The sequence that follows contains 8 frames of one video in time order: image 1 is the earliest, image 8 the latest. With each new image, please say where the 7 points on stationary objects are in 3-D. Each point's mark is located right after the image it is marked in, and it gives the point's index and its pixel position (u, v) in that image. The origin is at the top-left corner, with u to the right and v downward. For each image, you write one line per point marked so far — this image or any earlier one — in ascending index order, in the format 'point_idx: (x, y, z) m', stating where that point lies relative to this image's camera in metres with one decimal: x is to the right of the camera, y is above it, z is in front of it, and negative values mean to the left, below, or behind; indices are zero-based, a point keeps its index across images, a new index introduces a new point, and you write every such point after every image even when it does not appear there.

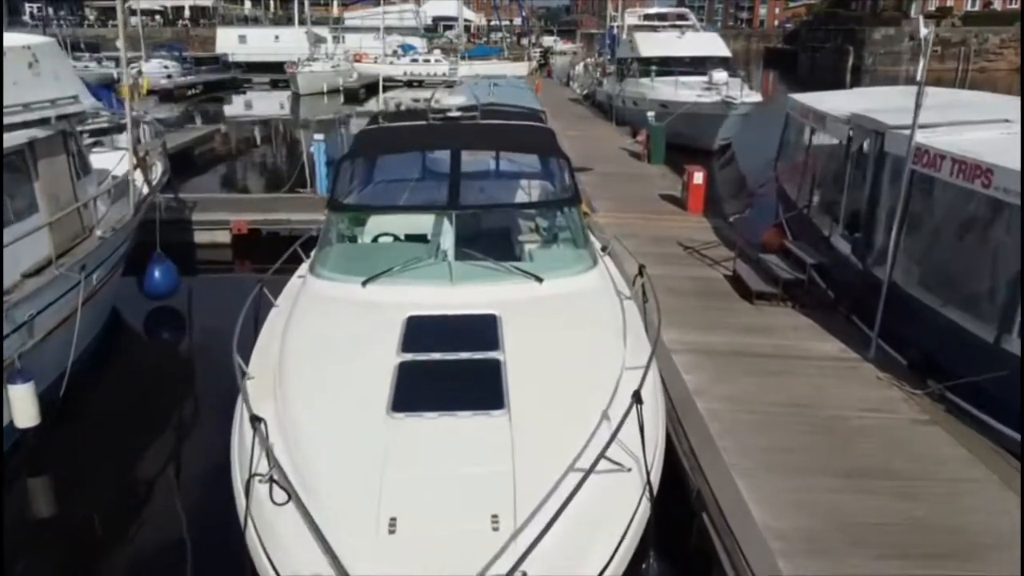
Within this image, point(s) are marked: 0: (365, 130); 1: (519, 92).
0: (-1.3, +1.4, +7.2) m
1: (+0.2, +4.4, +18.3) m
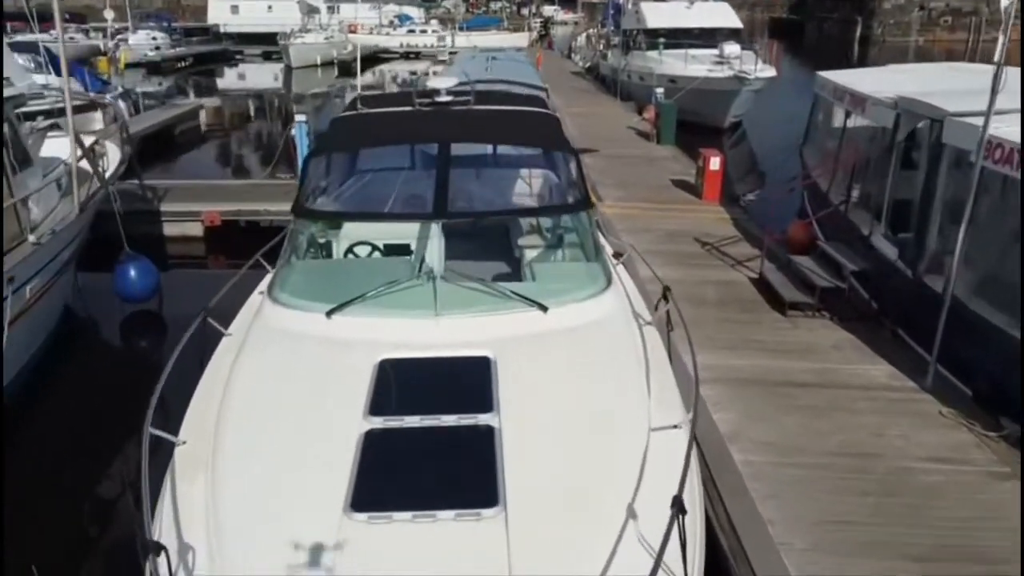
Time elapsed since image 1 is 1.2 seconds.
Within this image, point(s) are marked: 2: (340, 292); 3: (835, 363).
0: (-1.3, +1.3, +6.3) m
1: (+0.1, +4.7, +17.2) m
2: (-0.9, 0.0, +4.4) m
3: (+2.3, -0.5, +5.8) m
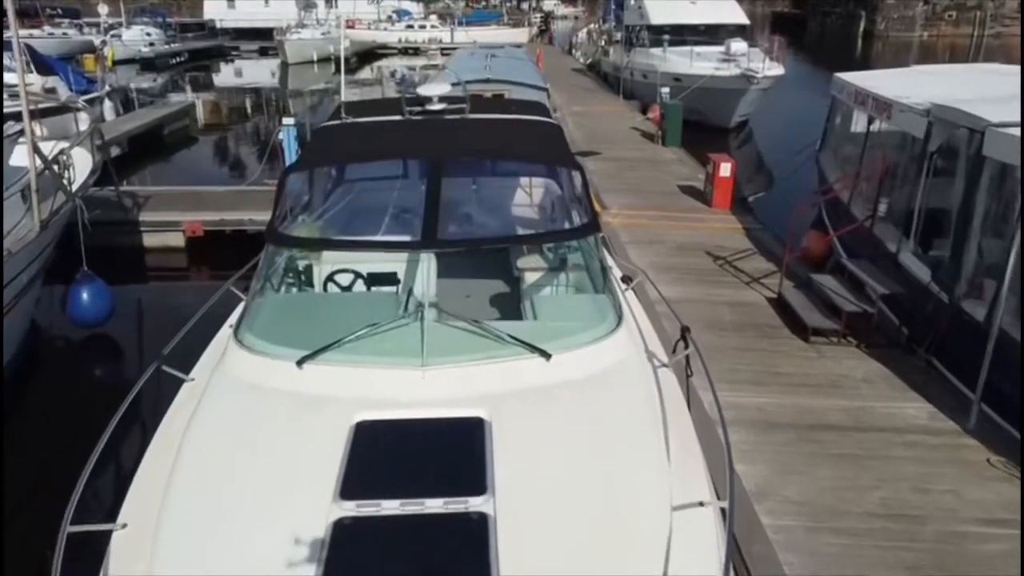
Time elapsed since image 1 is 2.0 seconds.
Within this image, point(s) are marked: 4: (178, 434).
0: (-1.3, +1.1, +5.7) m
1: (+0.1, +4.6, +16.7) m
2: (-0.9, -0.2, +3.9) m
3: (+2.3, -0.7, +5.2) m
4: (-1.5, -0.7, +3.7) m
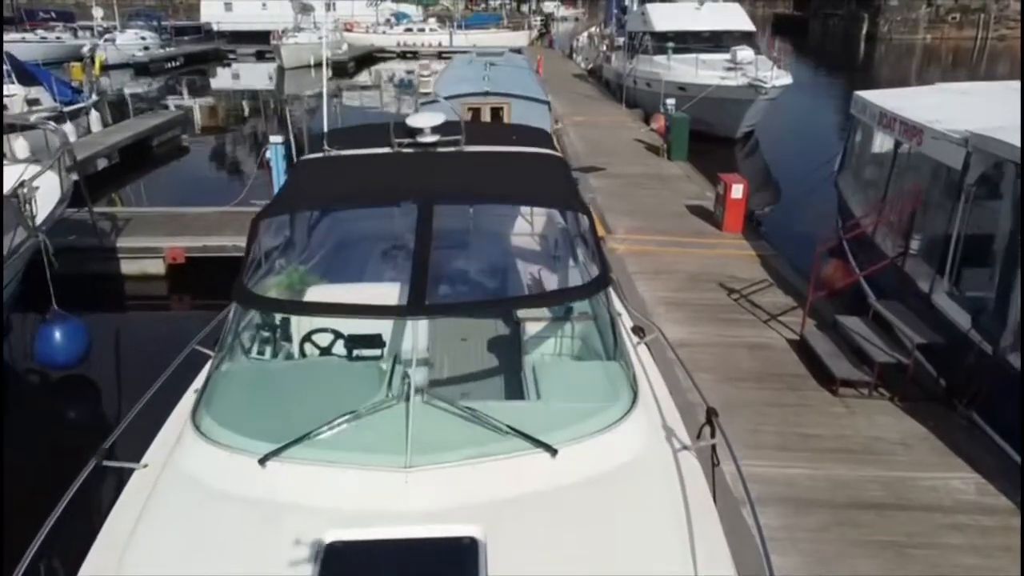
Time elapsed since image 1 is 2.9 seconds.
0: (-1.3, +0.8, +5.2) m
1: (+0.1, +4.3, +16.1) m
2: (-0.9, -0.5, +3.3) m
3: (+2.3, -1.1, +4.7) m
4: (-1.5, -1.0, +3.2) m
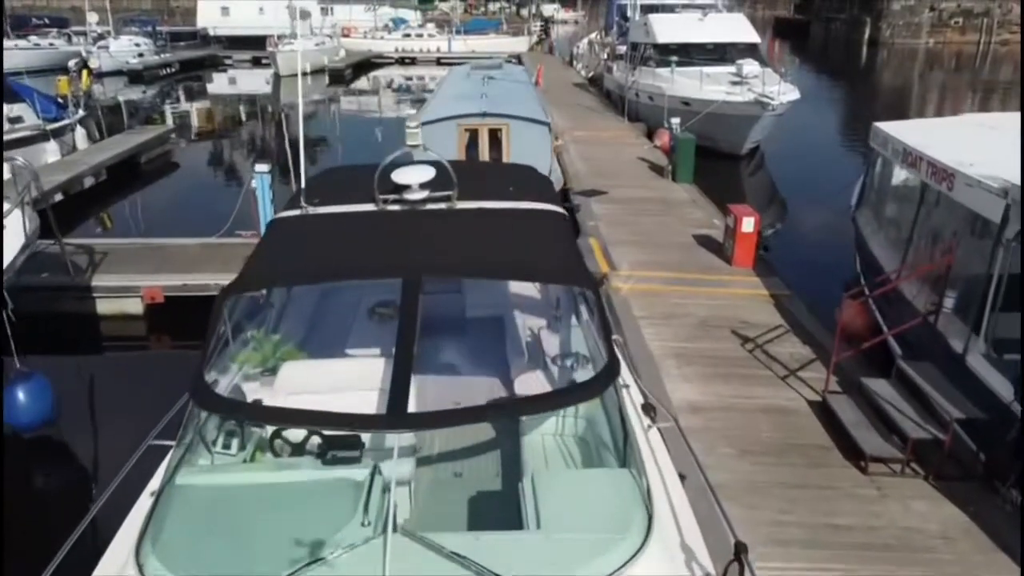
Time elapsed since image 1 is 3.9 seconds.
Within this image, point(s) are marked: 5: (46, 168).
0: (-1.3, +0.3, +4.7) m
1: (+0.1, +3.9, +15.6) m
2: (-0.9, -1.0, +2.8) m
3: (+2.3, -1.5, +4.2) m
4: (-1.5, -1.4, +2.7) m
5: (-8.3, +2.1, +14.4) m
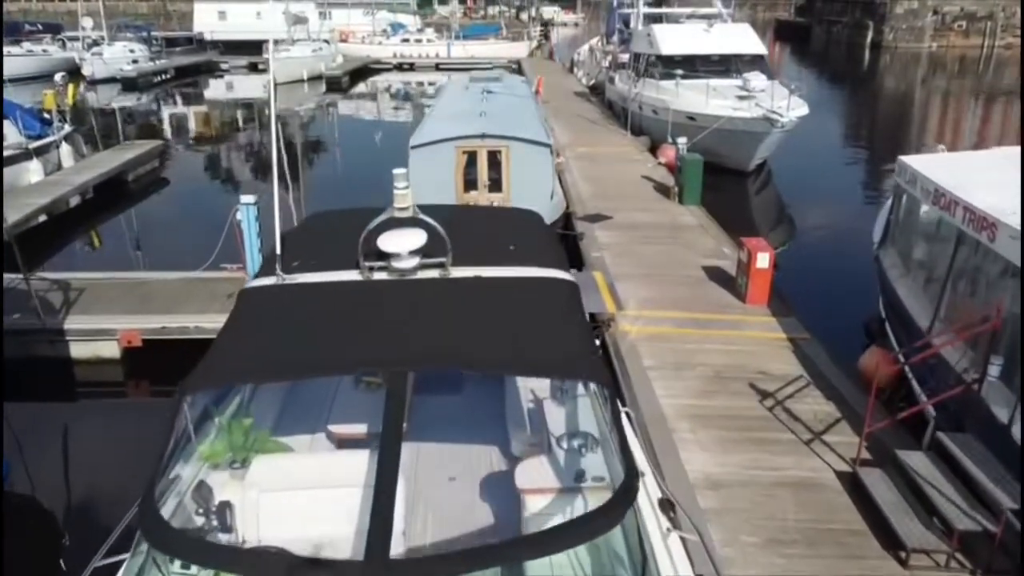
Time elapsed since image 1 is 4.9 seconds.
0: (-1.3, -0.1, +4.2) m
1: (+0.1, +3.4, +15.1) m
2: (-0.9, -1.4, +2.3) m
3: (+2.3, -1.9, +3.7) m
4: (-1.5, -1.8, +2.1) m
5: (-8.3, +1.7, +13.9) m
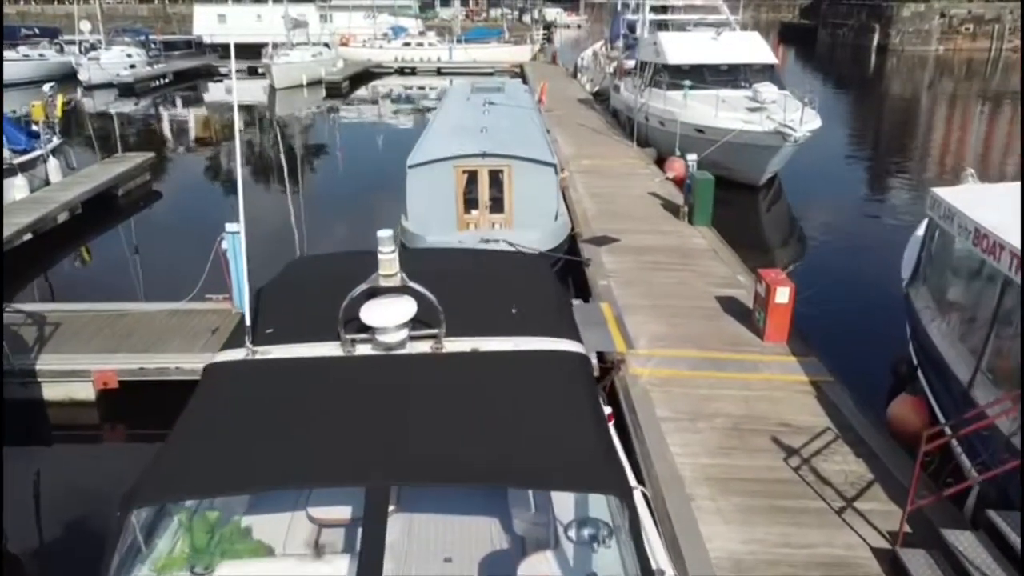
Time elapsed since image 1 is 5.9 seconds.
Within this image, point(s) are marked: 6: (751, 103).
0: (-1.3, -0.4, +3.6) m
1: (+0.2, +3.1, +14.6) m
2: (-0.9, -1.7, +1.8) m
3: (+2.3, -2.2, +3.2) m
4: (-1.5, -2.2, +1.6) m
5: (-8.3, +1.4, +13.4) m
6: (+4.7, +3.7, +16.1) m
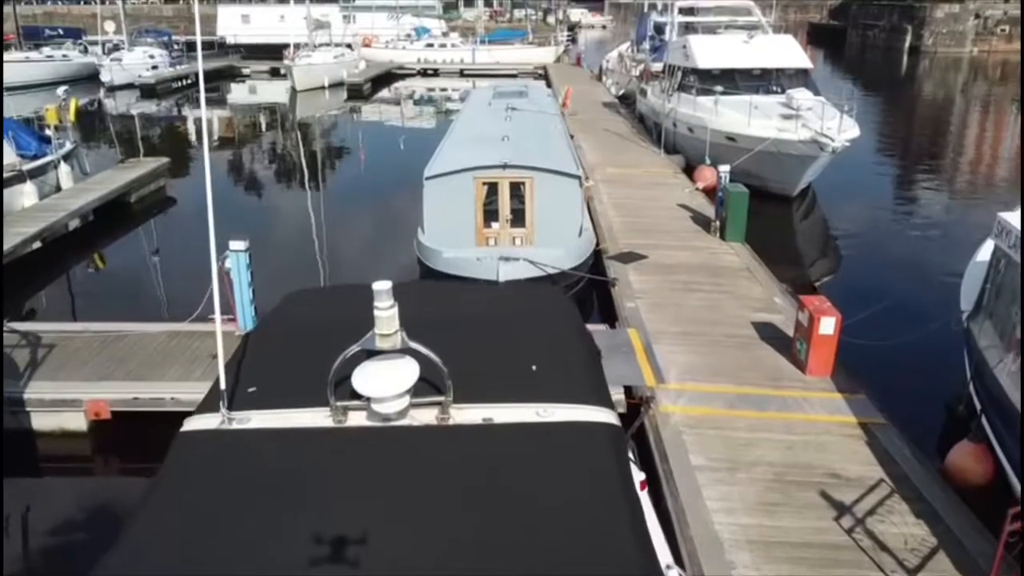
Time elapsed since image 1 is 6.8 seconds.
0: (-1.2, -0.6, +3.1) m
1: (+0.6, +2.8, +14.0) m
2: (-0.9, -2.0, +1.3) m
3: (+2.3, -2.5, +2.5) m
4: (-1.5, -2.4, +1.1) m
5: (-7.9, +1.2, +13.0) m
6: (+5.2, +3.4, +15.4) m
